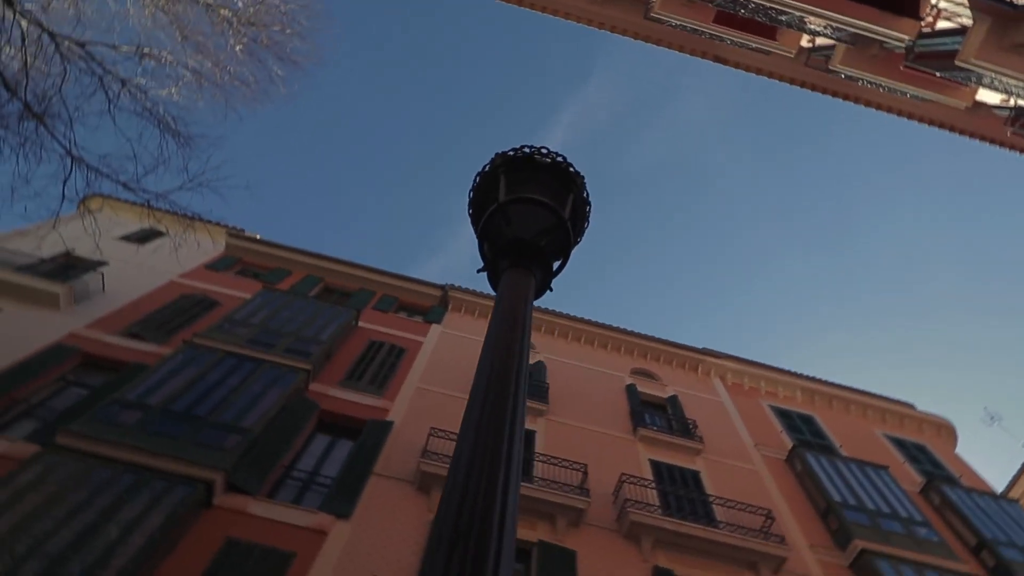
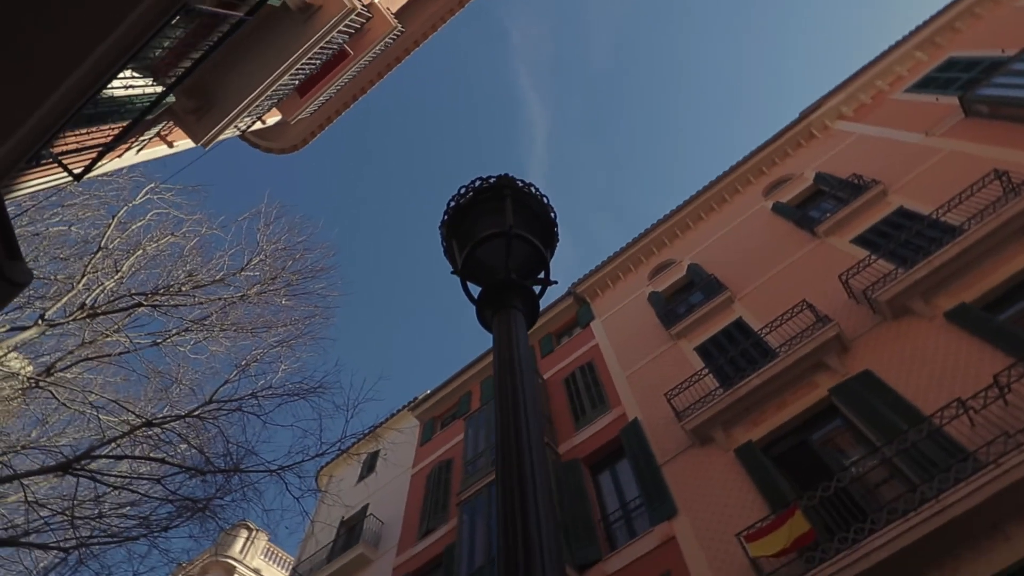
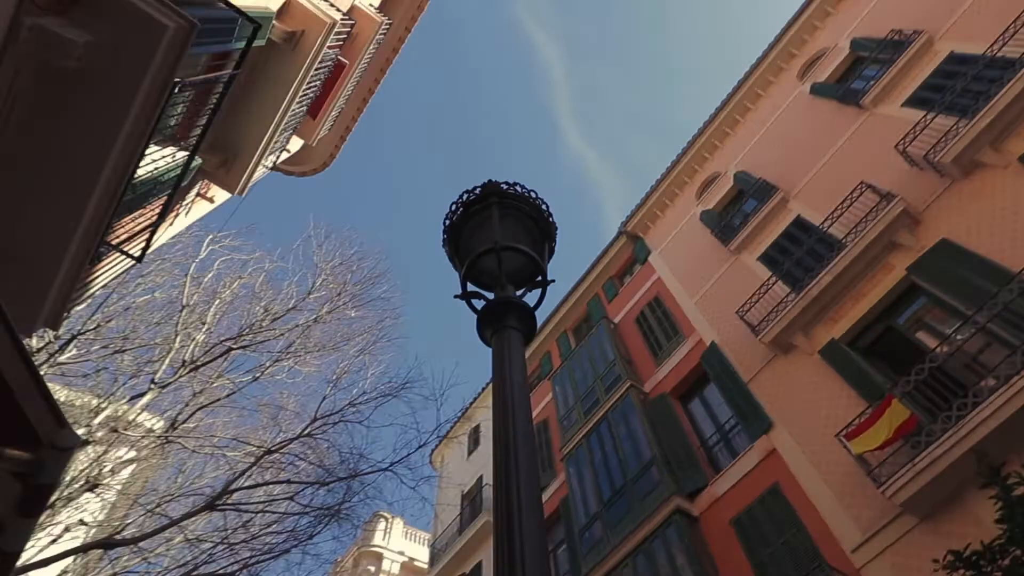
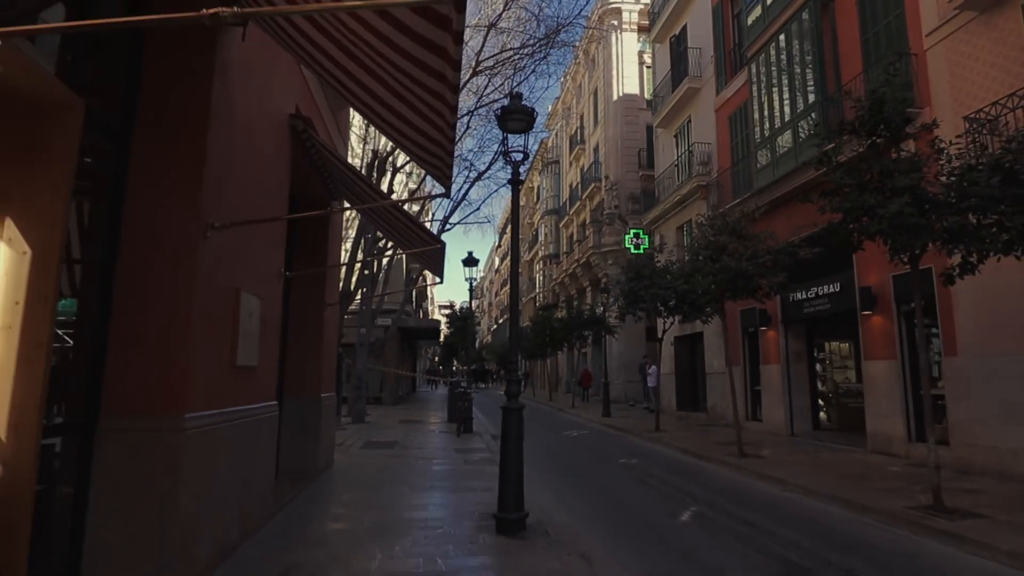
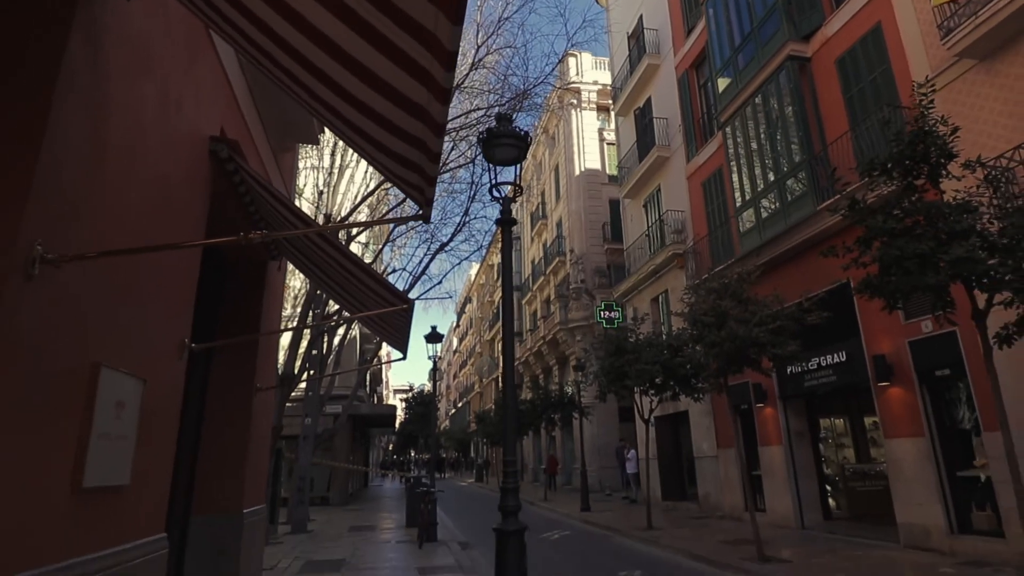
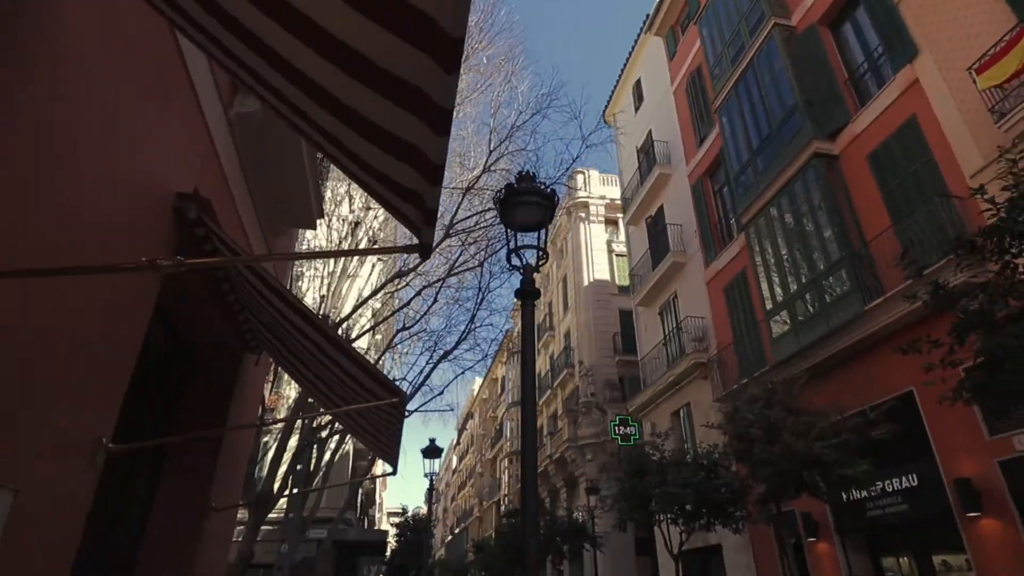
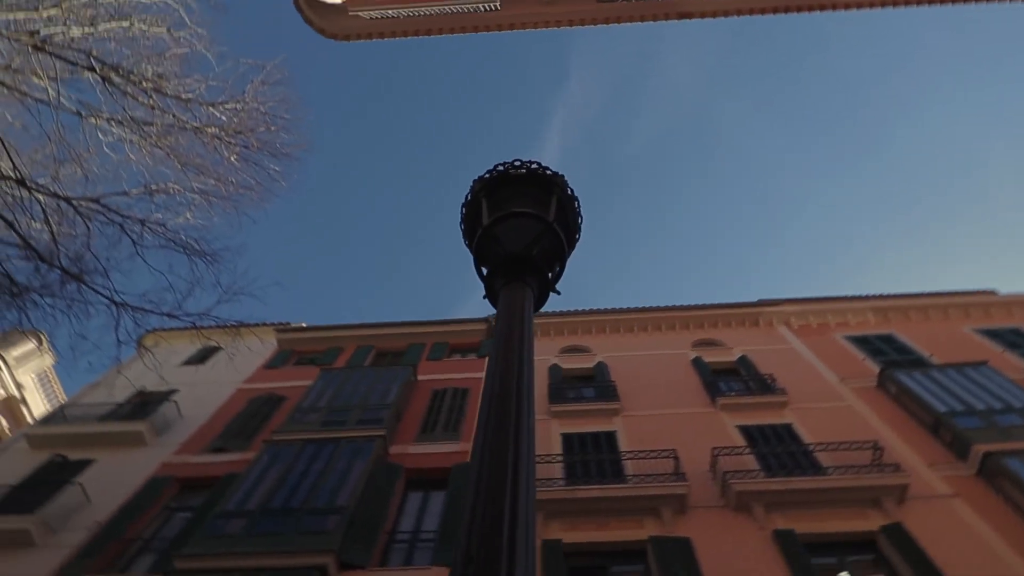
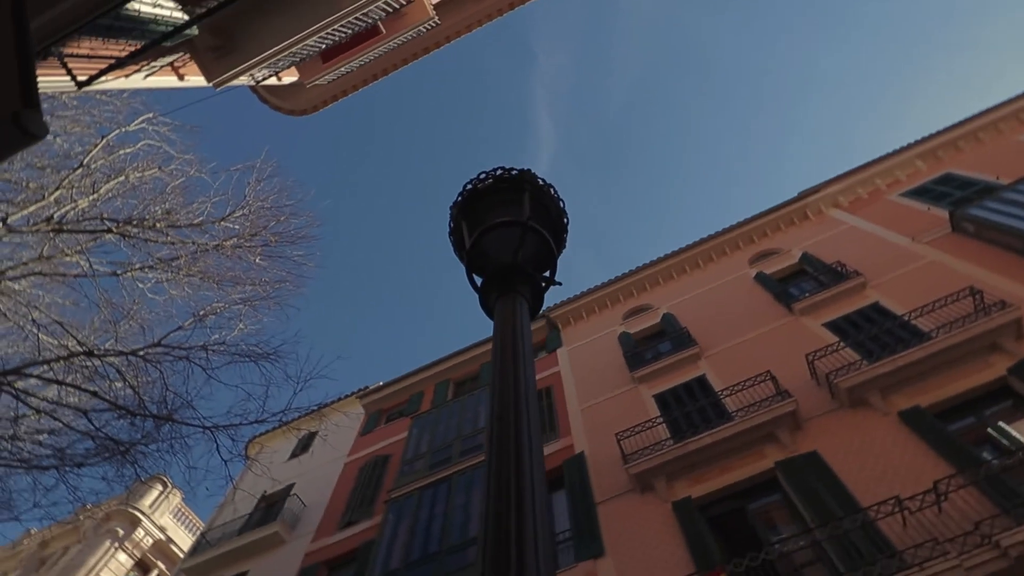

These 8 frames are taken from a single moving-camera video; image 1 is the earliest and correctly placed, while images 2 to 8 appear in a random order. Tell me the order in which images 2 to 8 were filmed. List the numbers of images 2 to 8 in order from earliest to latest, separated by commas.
7, 8, 2, 3, 6, 5, 4
